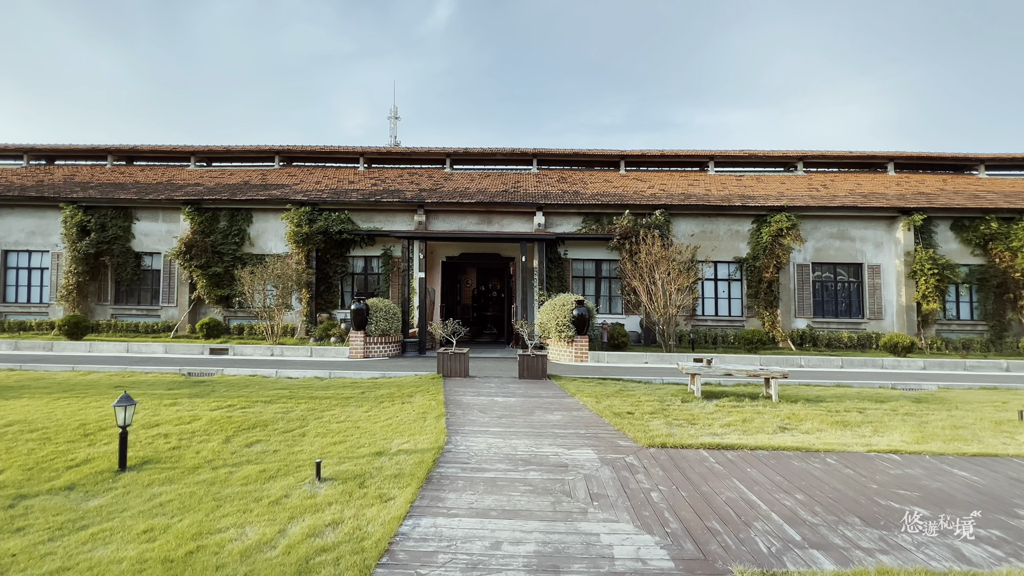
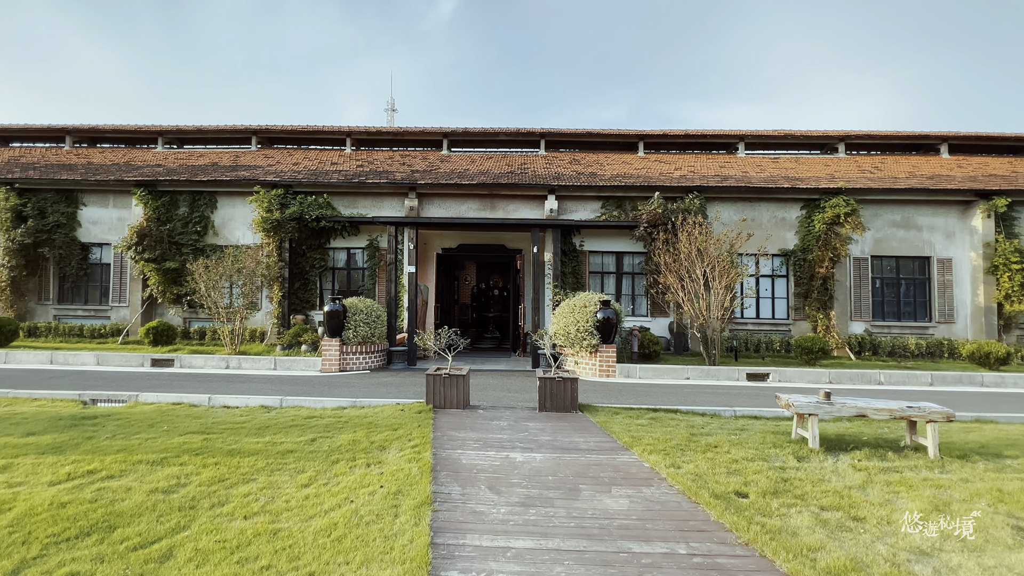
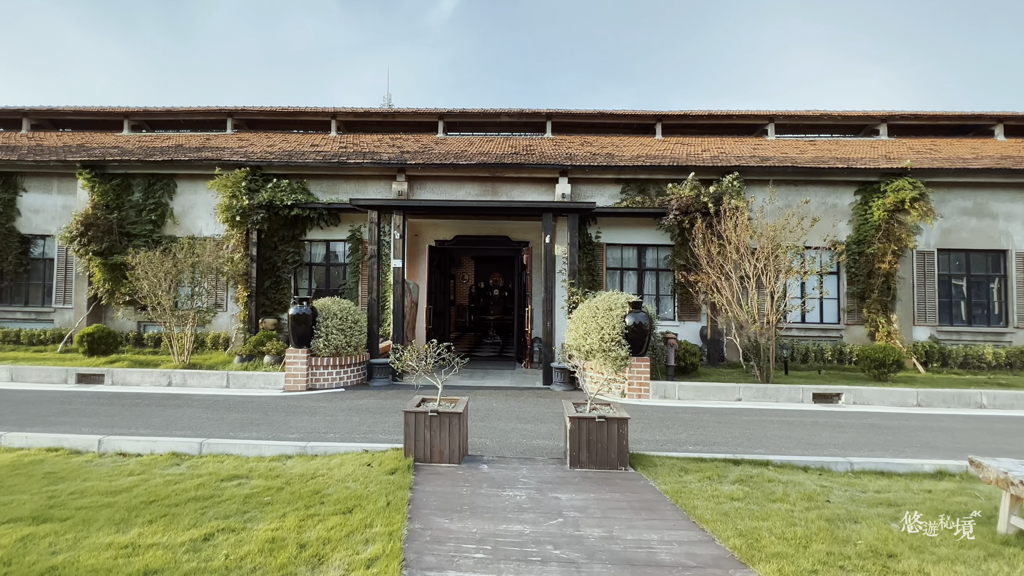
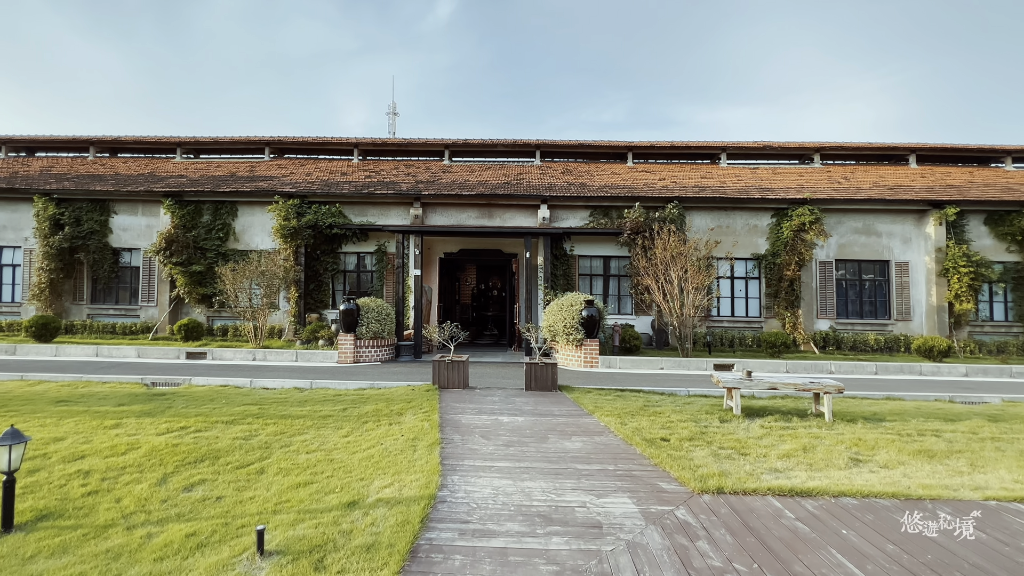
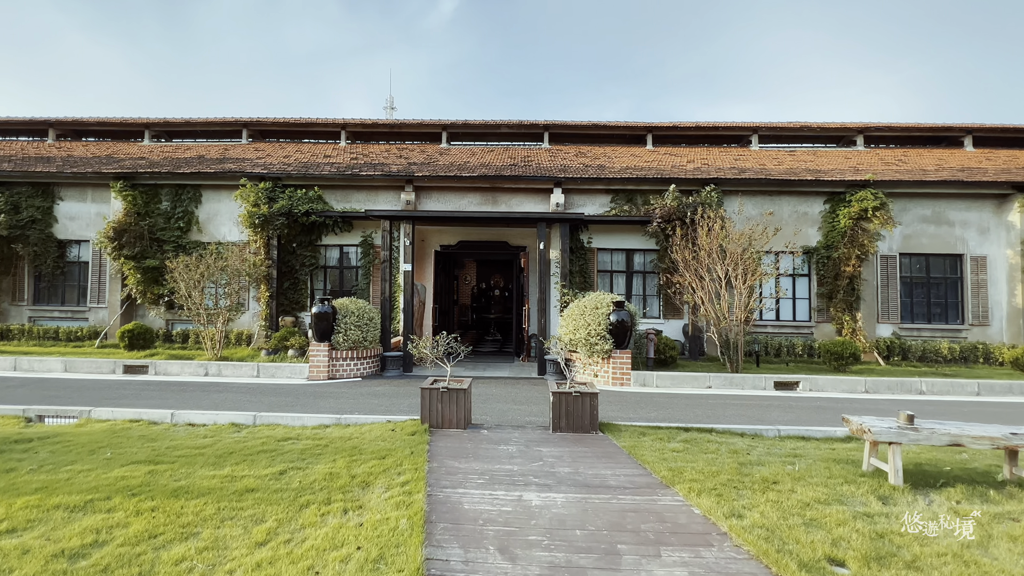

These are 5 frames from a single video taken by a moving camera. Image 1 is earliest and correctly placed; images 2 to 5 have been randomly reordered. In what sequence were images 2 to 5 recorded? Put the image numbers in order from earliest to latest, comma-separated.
4, 2, 5, 3
